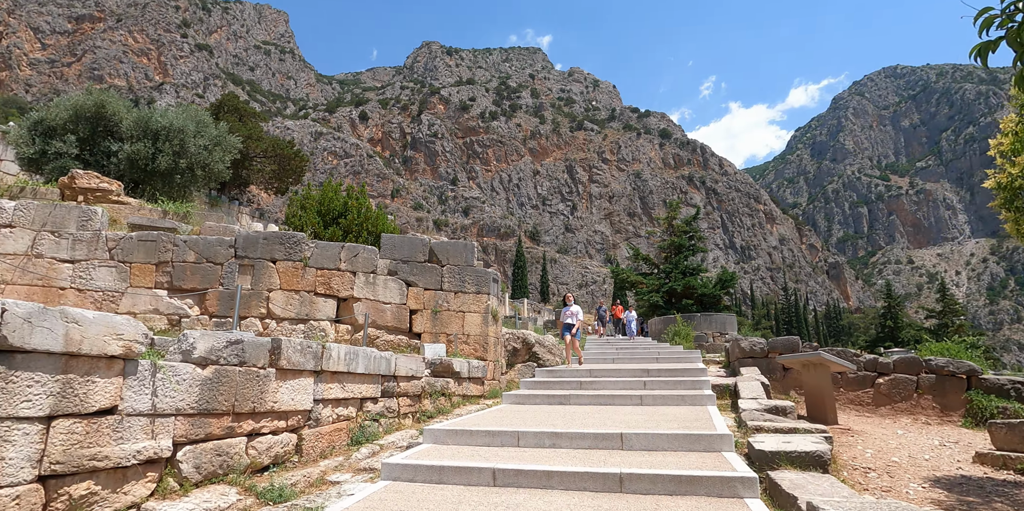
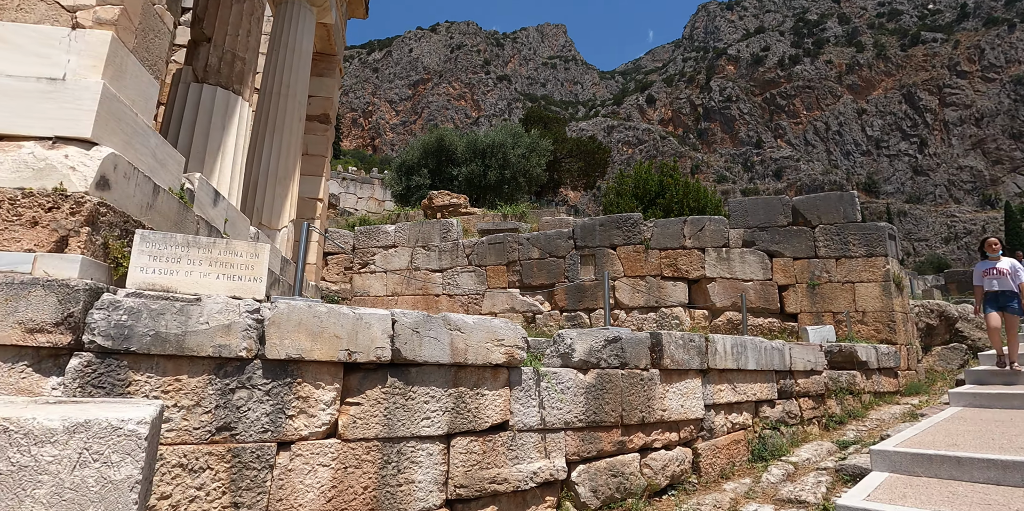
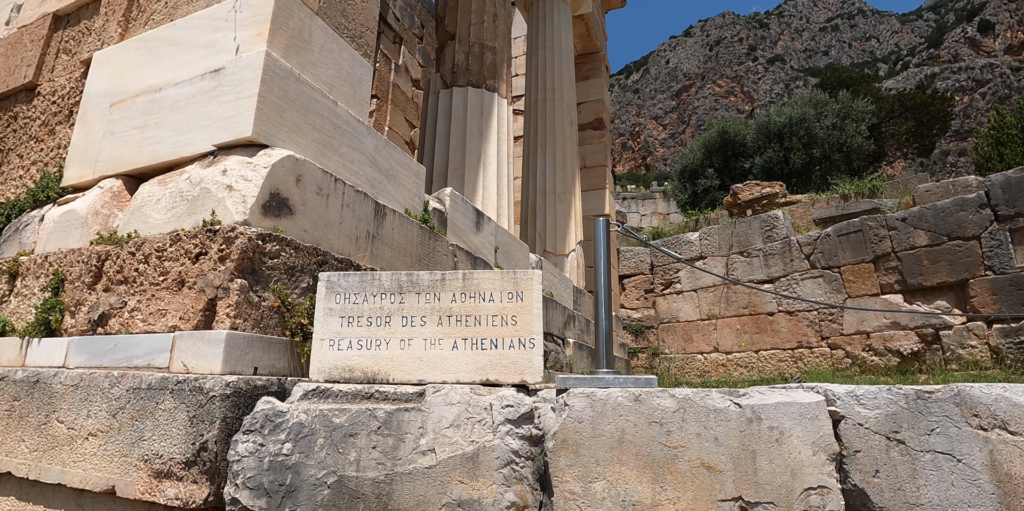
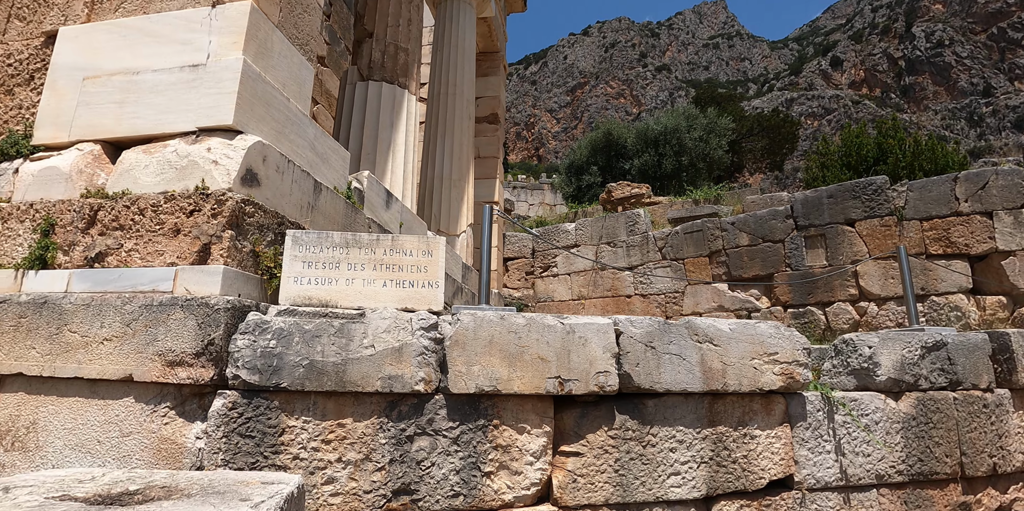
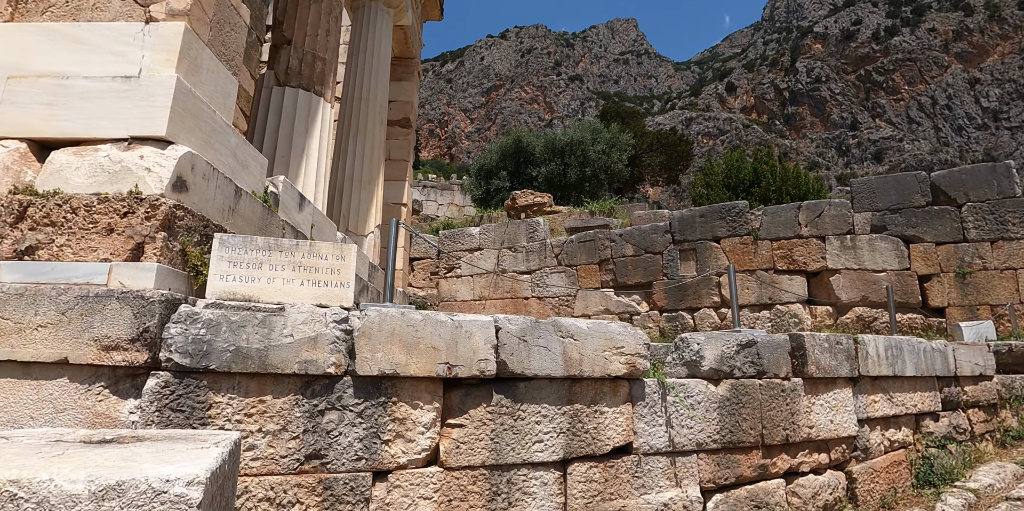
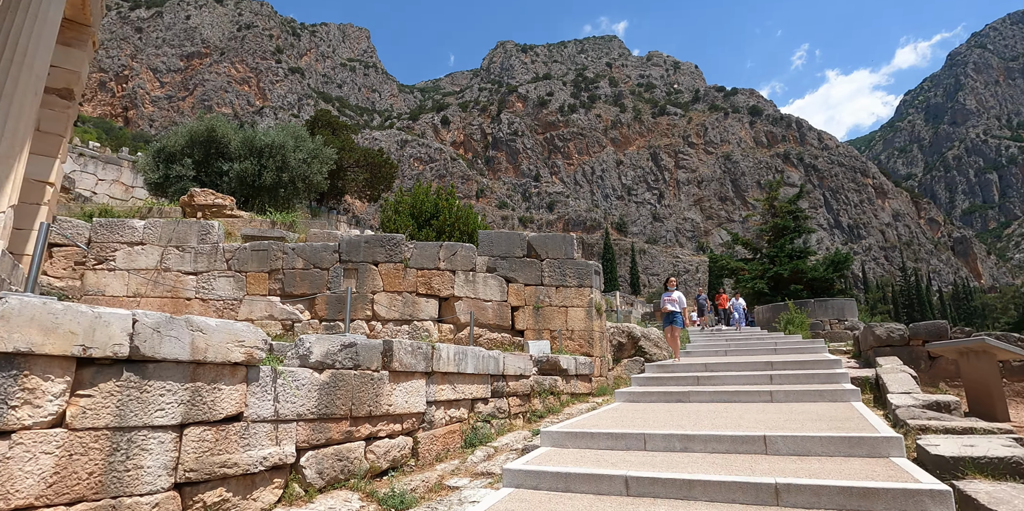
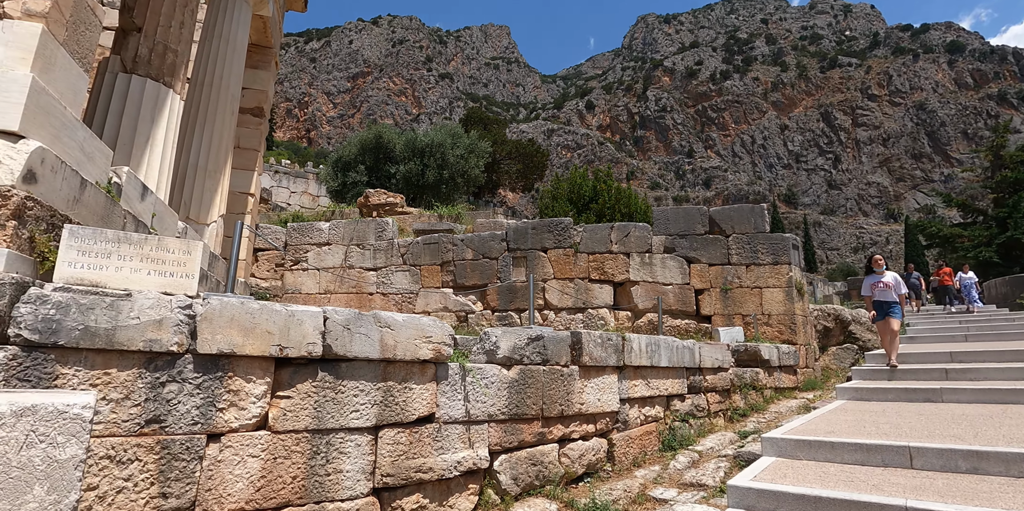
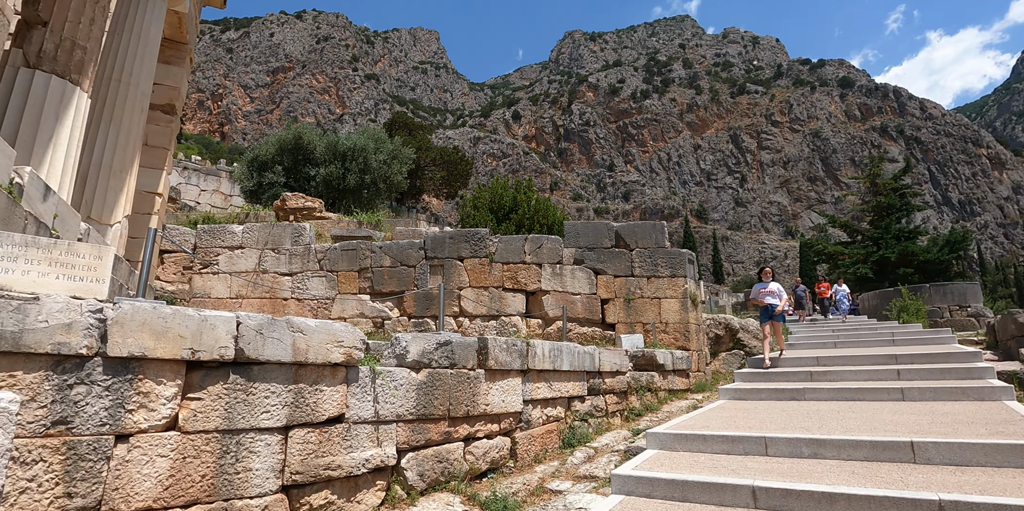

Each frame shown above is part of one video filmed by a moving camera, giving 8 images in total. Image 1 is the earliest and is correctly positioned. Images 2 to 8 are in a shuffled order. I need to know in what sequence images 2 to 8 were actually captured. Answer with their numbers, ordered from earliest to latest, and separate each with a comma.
6, 8, 7, 2, 5, 4, 3
